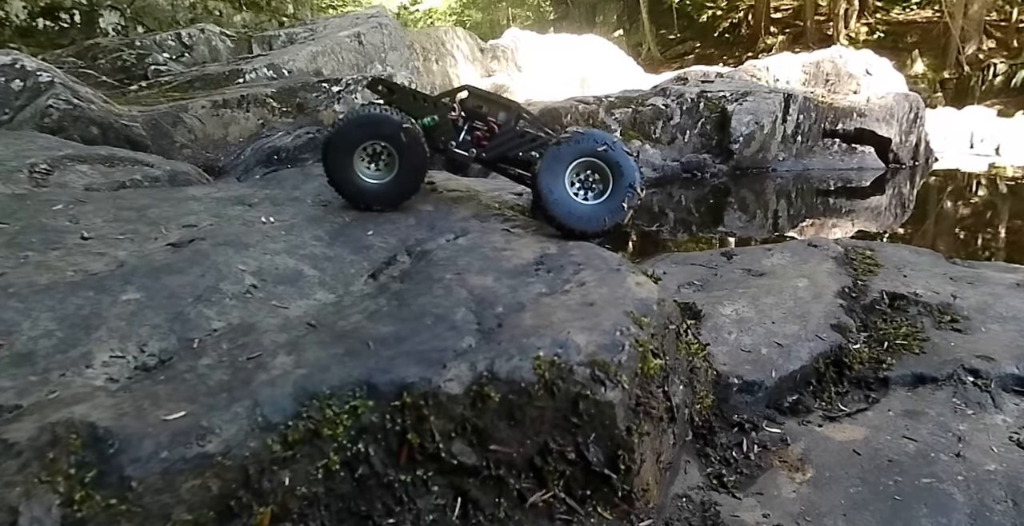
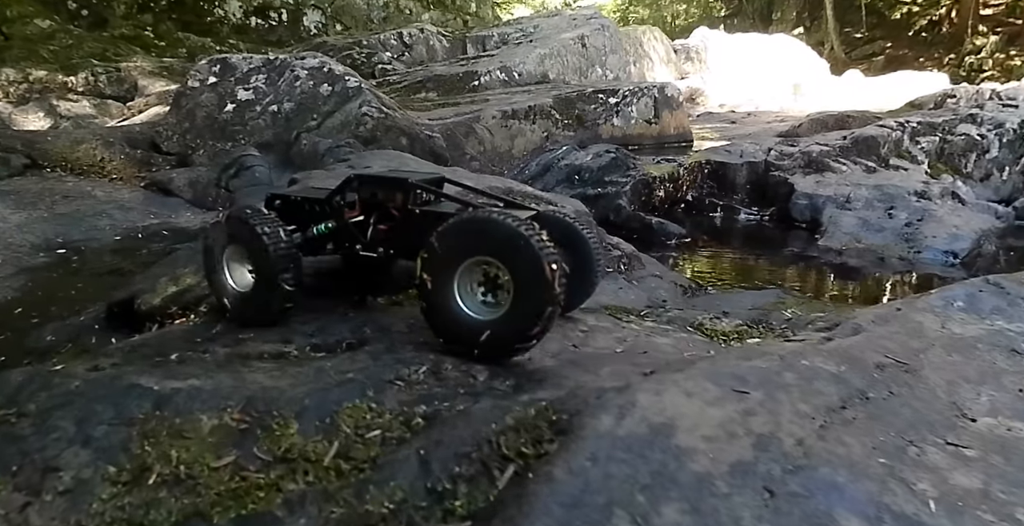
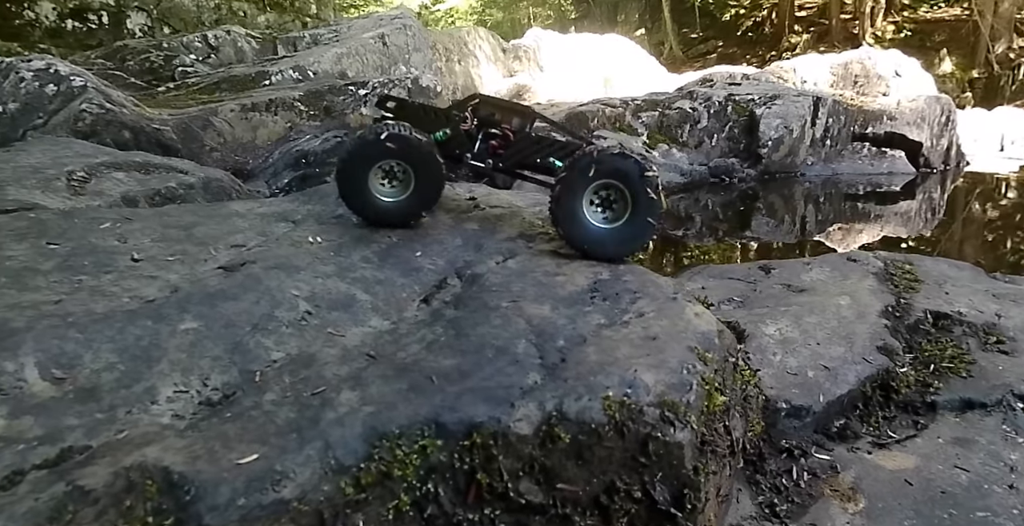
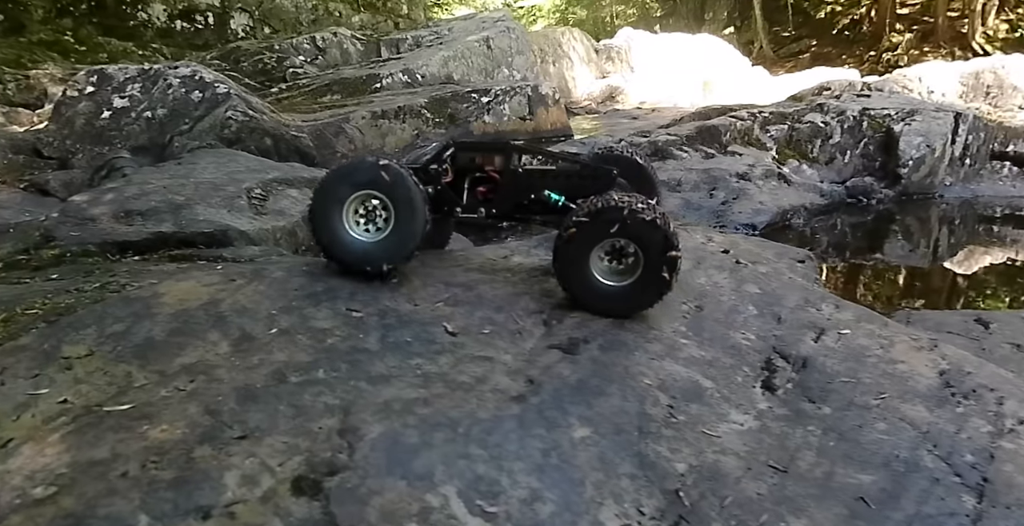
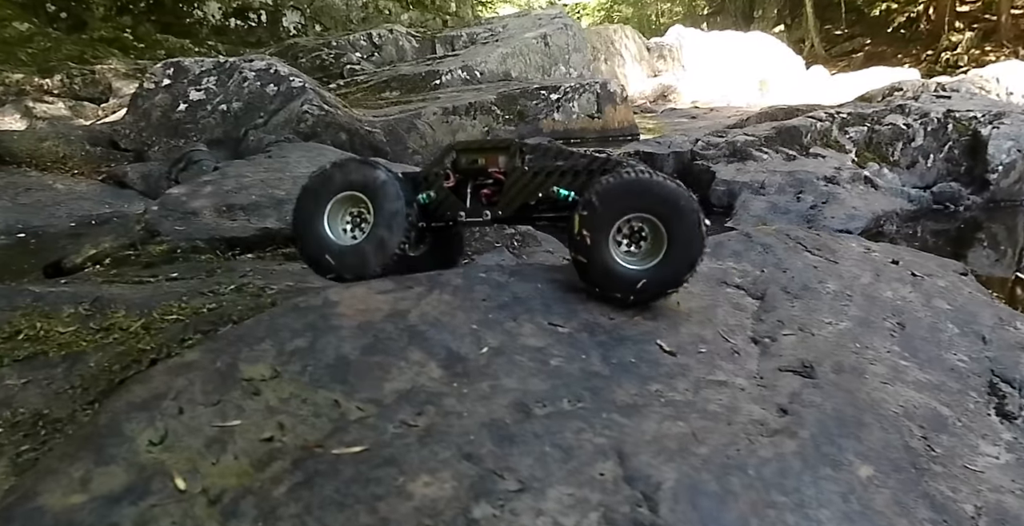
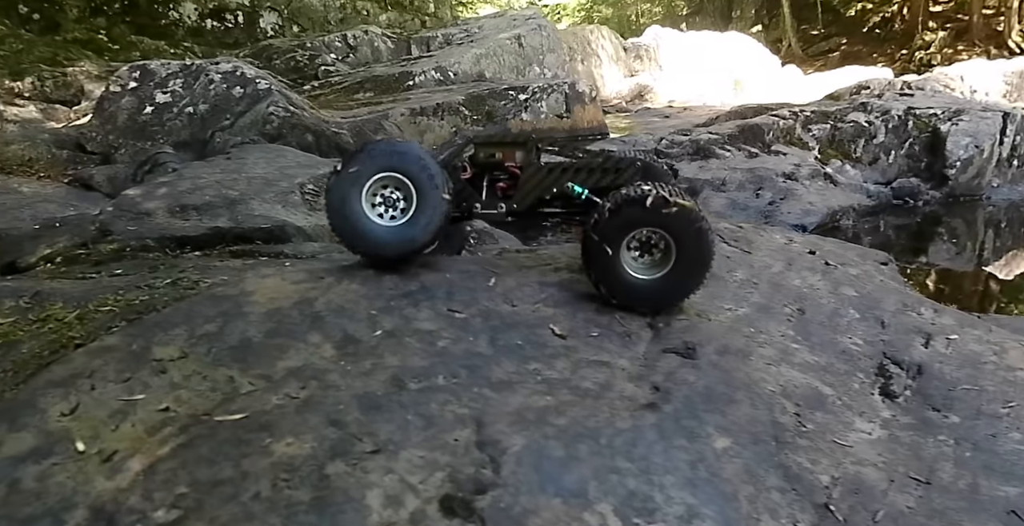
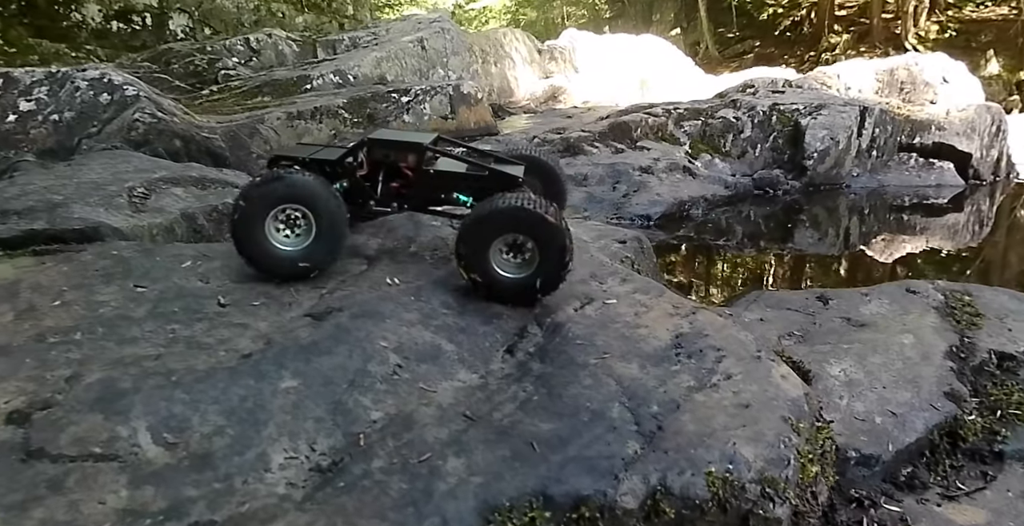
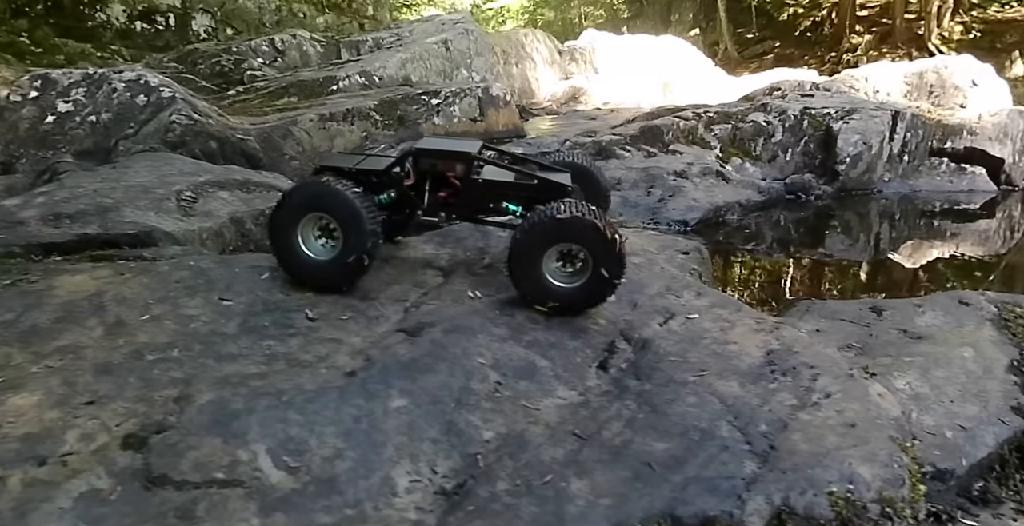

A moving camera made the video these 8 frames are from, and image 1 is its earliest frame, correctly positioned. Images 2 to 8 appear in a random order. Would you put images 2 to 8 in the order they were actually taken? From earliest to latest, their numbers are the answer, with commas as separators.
3, 7, 8, 4, 6, 5, 2
